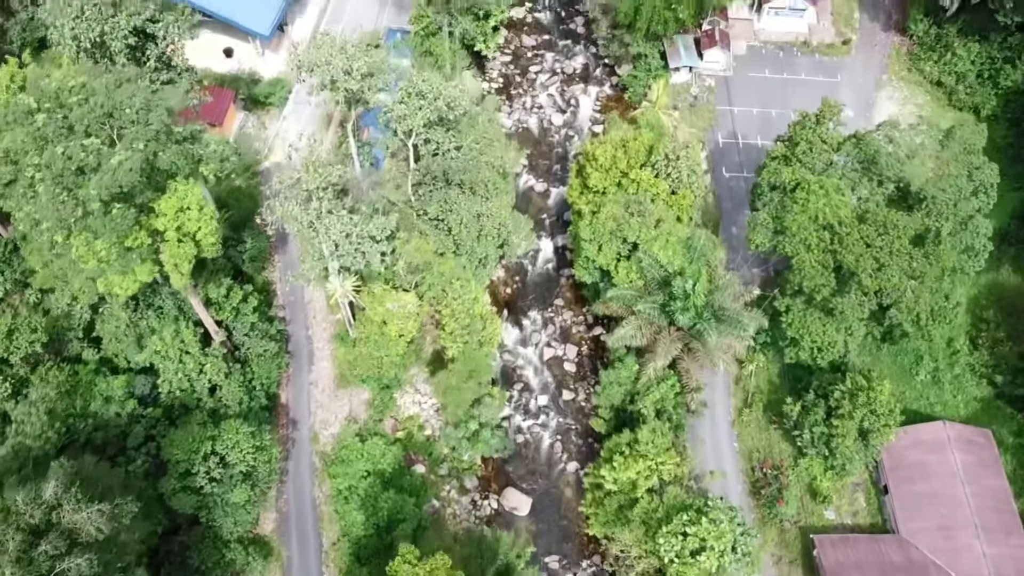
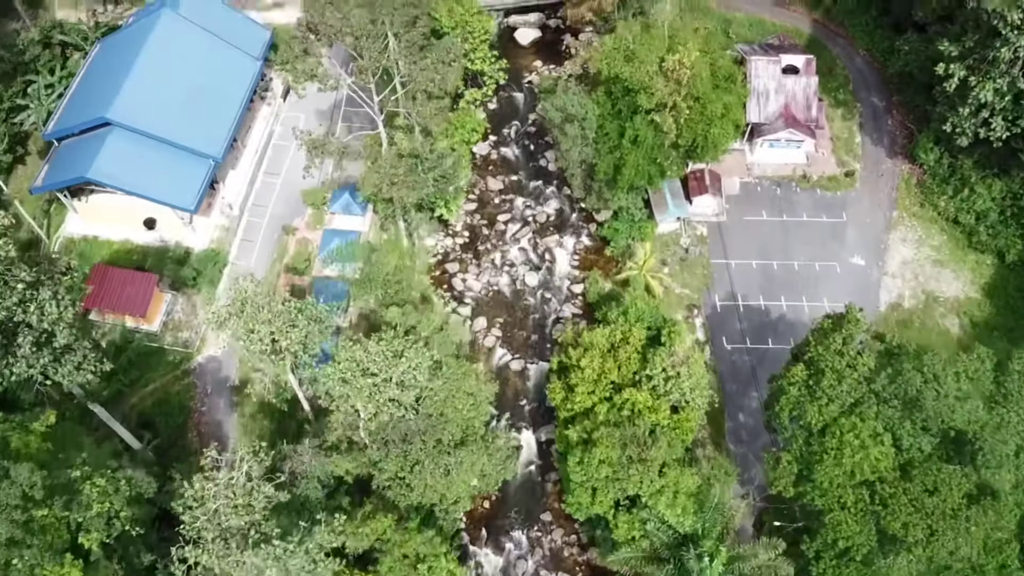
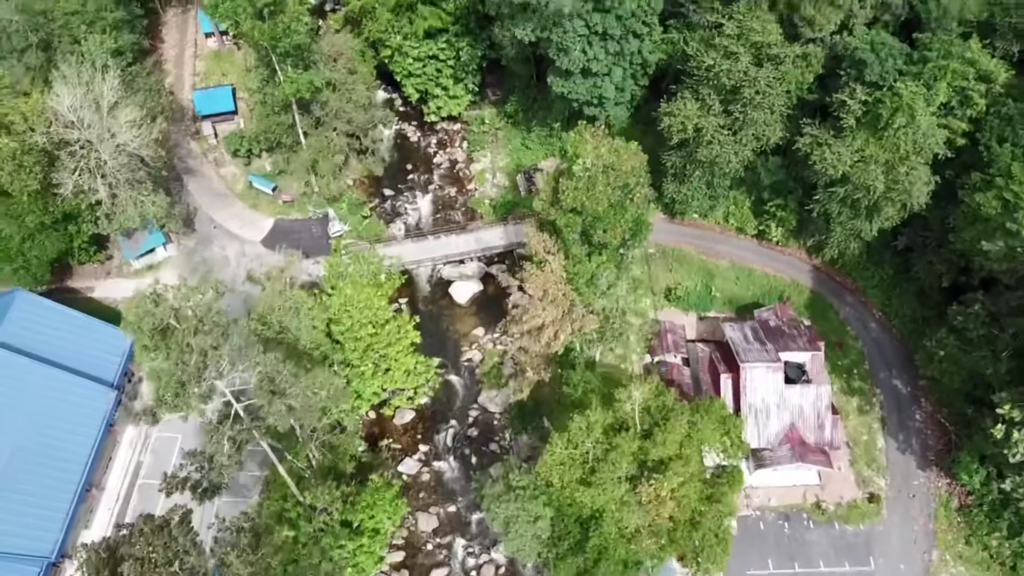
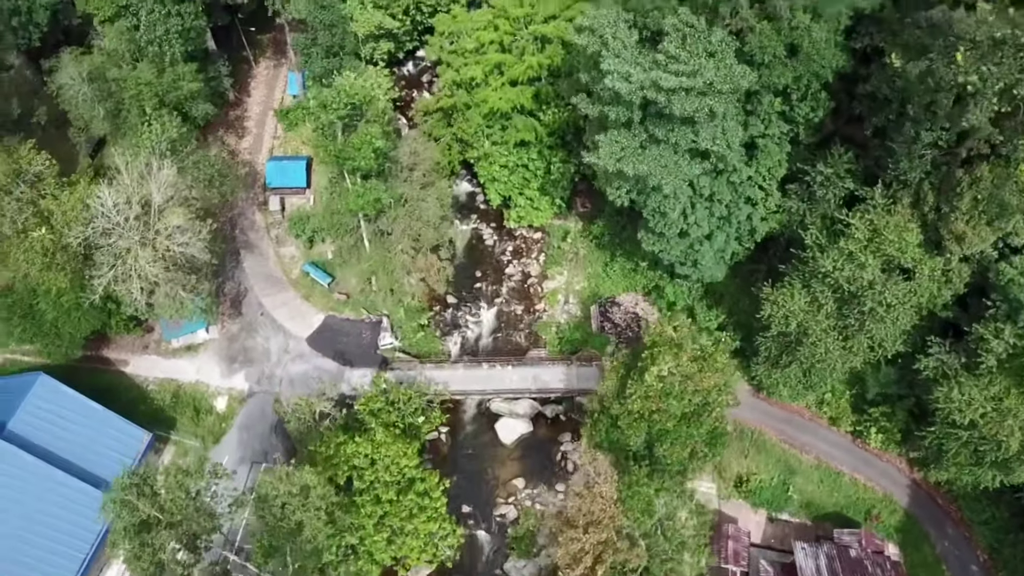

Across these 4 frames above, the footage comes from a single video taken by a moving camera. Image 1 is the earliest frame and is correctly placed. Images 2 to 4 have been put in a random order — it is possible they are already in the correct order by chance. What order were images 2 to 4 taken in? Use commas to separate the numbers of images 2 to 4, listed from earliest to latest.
2, 3, 4
